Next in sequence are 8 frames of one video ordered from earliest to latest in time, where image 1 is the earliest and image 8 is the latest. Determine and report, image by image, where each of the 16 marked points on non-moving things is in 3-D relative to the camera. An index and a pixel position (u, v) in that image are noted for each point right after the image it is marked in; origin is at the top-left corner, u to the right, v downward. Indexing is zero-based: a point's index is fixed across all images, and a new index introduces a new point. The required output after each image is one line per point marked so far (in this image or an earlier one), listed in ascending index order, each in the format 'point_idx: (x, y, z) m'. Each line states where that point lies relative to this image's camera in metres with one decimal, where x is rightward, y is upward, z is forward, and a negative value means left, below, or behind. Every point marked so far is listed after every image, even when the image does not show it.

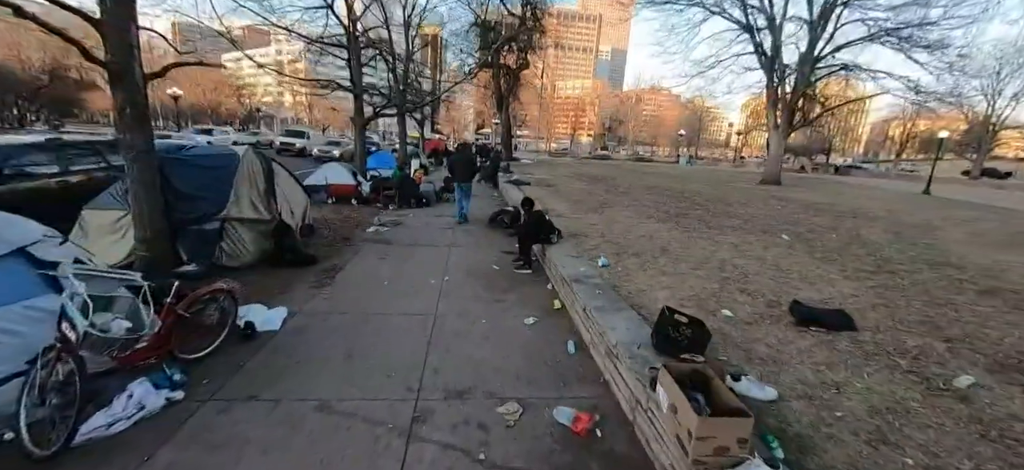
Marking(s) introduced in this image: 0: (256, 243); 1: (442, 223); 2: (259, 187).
0: (-3.6, -0.2, +6.2) m
1: (-1.6, +0.3, +10.3) m
2: (-3.7, +0.7, +6.4) m
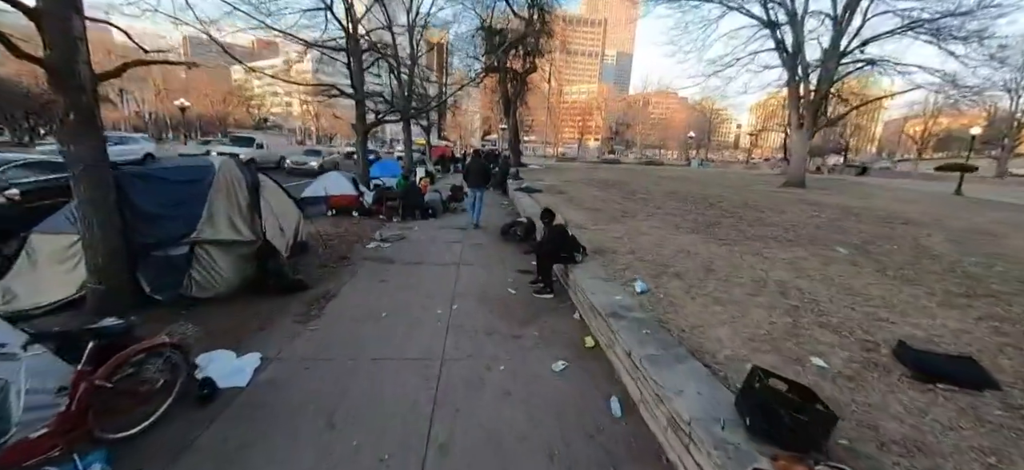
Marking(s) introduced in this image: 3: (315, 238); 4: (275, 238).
0: (-3.4, -0.4, +5.3) m
1: (-1.3, 0.0, +9.4) m
2: (-3.4, +0.4, +5.6) m
3: (-3.8, -0.1, +8.5) m
4: (-3.5, -0.1, +6.5) m
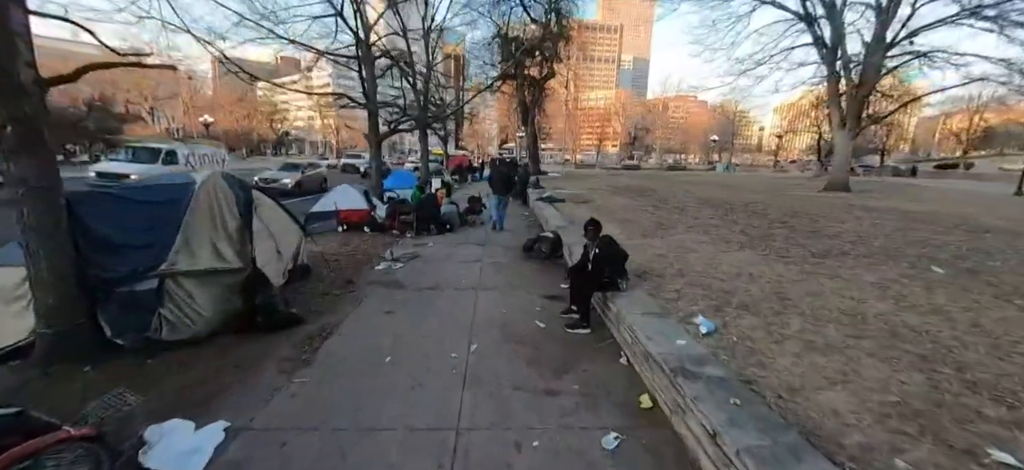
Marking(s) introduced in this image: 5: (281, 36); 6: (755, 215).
0: (-3.1, -0.7, +4.5) m
1: (-0.9, -0.4, +8.5) m
2: (-3.1, +0.1, +4.8) m
3: (-3.4, -0.5, +7.8) m
4: (-3.2, -0.4, +5.7) m
5: (-6.4, +5.5, +12.2) m
6: (+5.9, +0.5, +10.5) m
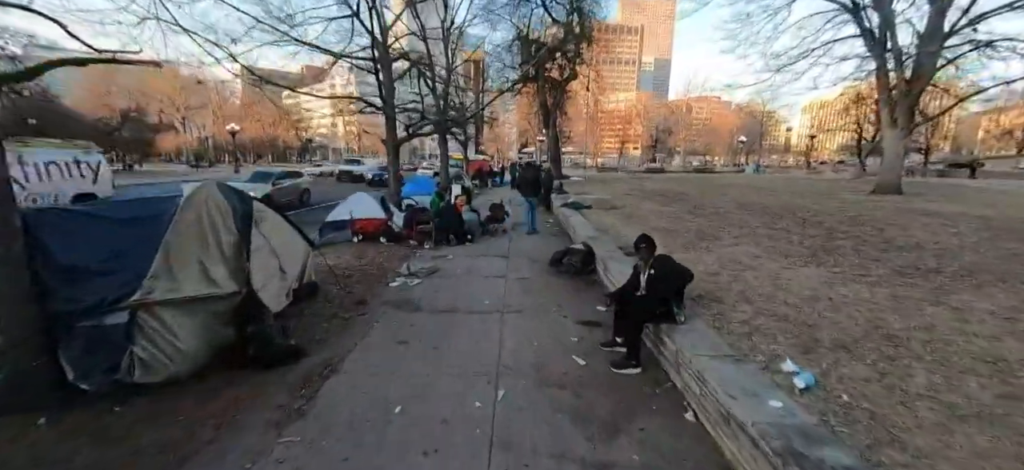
0: (-2.8, -0.9, +3.9) m
1: (-0.4, -0.6, +7.8) m
2: (-2.8, -0.1, +4.2) m
3: (-2.9, -0.7, +7.1) m
4: (-2.8, -0.6, +5.1) m
5: (-5.8, +5.3, +11.7) m
6: (+6.4, +0.3, +9.5) m
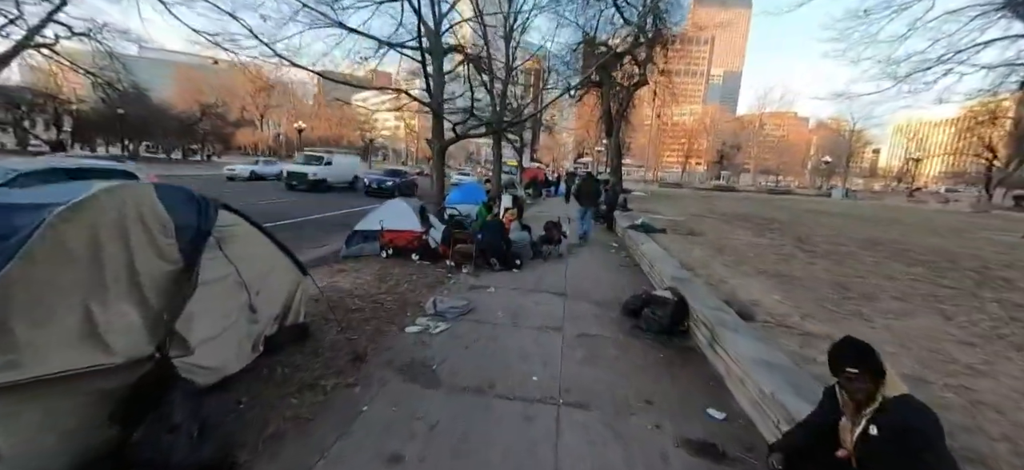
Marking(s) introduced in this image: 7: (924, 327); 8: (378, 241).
0: (-2.5, -1.1, +2.3) m
1: (+0.4, -1.1, +5.9) m
2: (-2.4, -0.3, +2.6) m
3: (-2.2, -0.9, +5.5) m
4: (-2.3, -0.8, +3.5) m
5: (-4.1, +5.1, +10.5) m
6: (+7.4, -0.7, +6.8) m
7: (+4.4, -0.9, +4.7) m
8: (-2.7, -0.1, +8.9) m
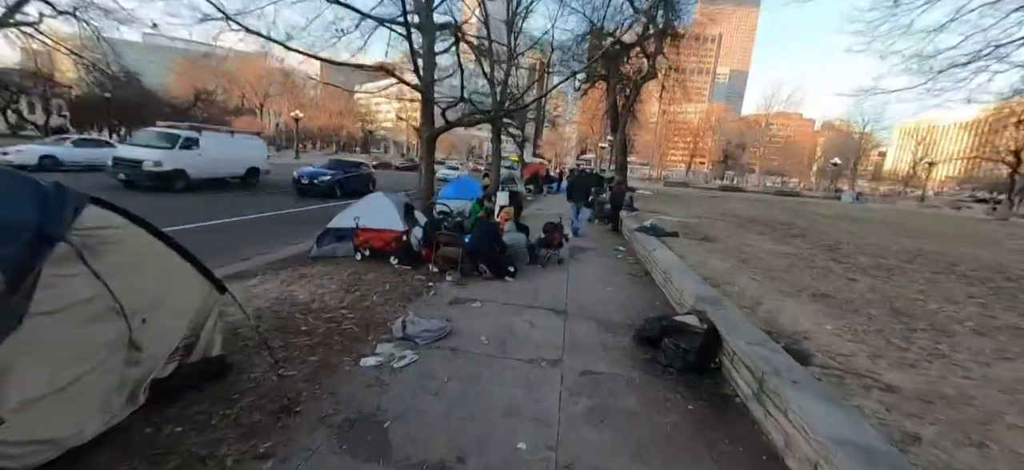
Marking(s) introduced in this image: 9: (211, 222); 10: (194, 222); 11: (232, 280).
0: (-2.6, -1.2, +1.2) m
1: (+0.3, -1.1, +4.7) m
2: (-2.5, -0.3, +1.4) m
3: (-2.3, -1.0, +4.4) m
4: (-2.5, -0.9, +2.3) m
5: (-4.1, +5.1, +9.3) m
6: (+7.3, -0.9, +5.7) m
7: (+4.3, -1.1, +3.6) m
8: (-2.8, -0.1, +7.8) m
9: (-7.3, +0.3, +10.7) m
10: (-7.5, +0.3, +10.3) m
11: (-3.9, -0.7, +6.1) m
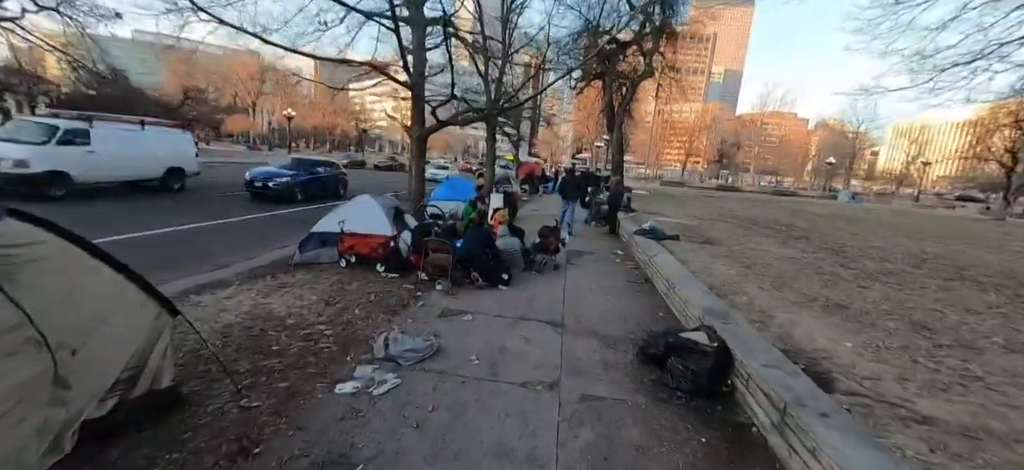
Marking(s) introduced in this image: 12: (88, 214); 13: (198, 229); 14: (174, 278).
0: (-2.6, -1.3, +0.7) m
1: (+0.2, -1.2, +4.4) m
2: (-2.6, -0.5, +1.0) m
3: (-2.4, -1.1, +4.0) m
4: (-2.5, -1.0, +1.9) m
5: (-4.2, +5.1, +8.9) m
6: (+7.2, -1.0, +5.3) m
7: (+4.2, -1.2, +3.2) m
8: (-2.9, -0.2, +7.3) m
9: (-7.5, +0.2, +10.2) m
10: (-7.6, +0.2, +9.8) m
11: (-4.0, -0.8, +5.7) m
12: (-10.0, +0.5, +10.3) m
13: (-6.9, +0.1, +9.5) m
14: (-5.1, -0.7, +6.5) m
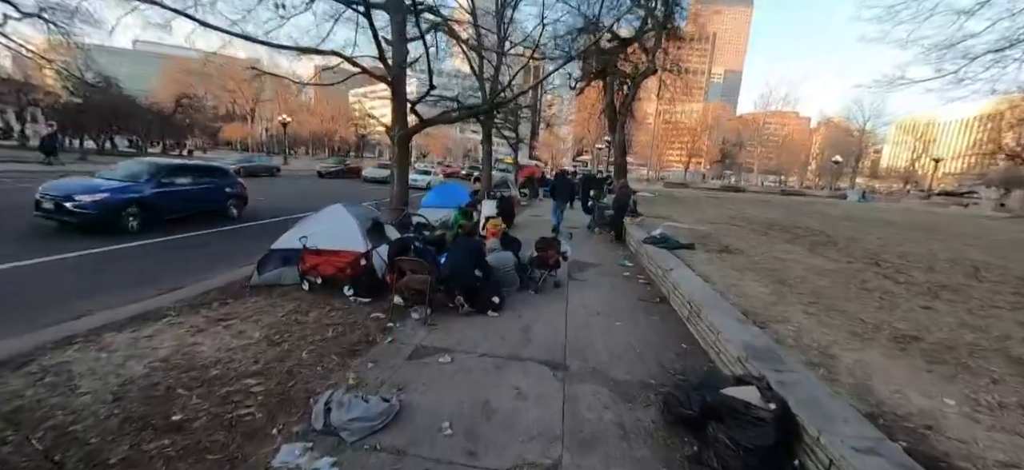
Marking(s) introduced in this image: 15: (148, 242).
0: (-2.8, -1.5, -0.3) m
1: (+0.1, -1.4, +3.3) m
2: (-2.7, -0.6, -0.1) m
3: (-2.5, -1.3, +2.9) m
4: (-2.6, -1.2, +0.8) m
5: (-4.4, +4.8, +7.8) m
6: (+7.1, -1.1, +4.2) m
7: (+4.1, -1.3, +2.1) m
8: (-3.0, -0.4, +6.3) m
9: (-7.6, -0.1, +9.2) m
10: (-7.7, -0.1, +8.7) m
11: (-4.1, -1.0, +4.6) m
12: (-10.1, +0.1, +9.3) m
13: (-7.0, -0.2, +8.5) m
14: (-5.2, -0.9, +5.5) m
15: (-7.5, -0.1, +8.9) m
